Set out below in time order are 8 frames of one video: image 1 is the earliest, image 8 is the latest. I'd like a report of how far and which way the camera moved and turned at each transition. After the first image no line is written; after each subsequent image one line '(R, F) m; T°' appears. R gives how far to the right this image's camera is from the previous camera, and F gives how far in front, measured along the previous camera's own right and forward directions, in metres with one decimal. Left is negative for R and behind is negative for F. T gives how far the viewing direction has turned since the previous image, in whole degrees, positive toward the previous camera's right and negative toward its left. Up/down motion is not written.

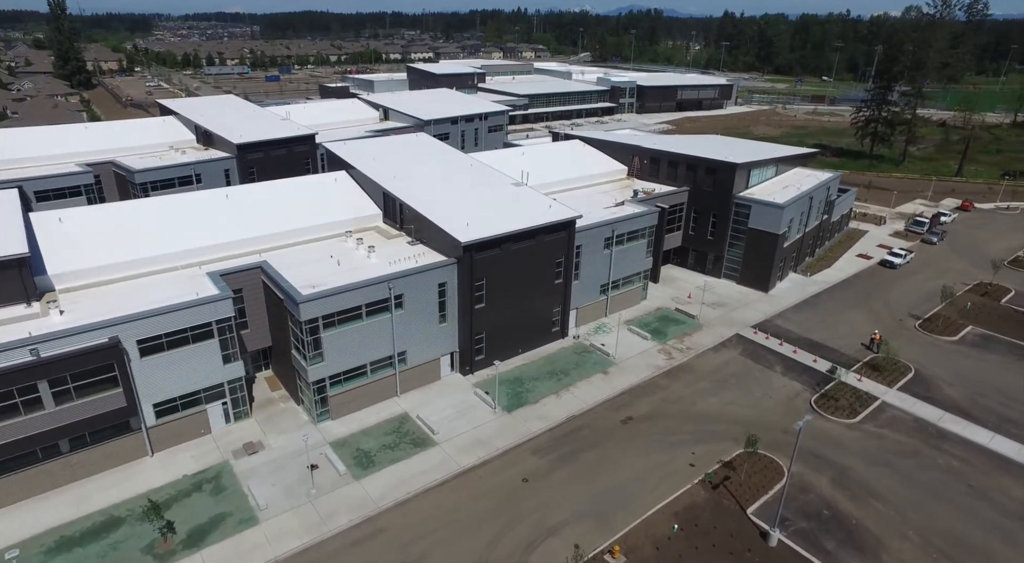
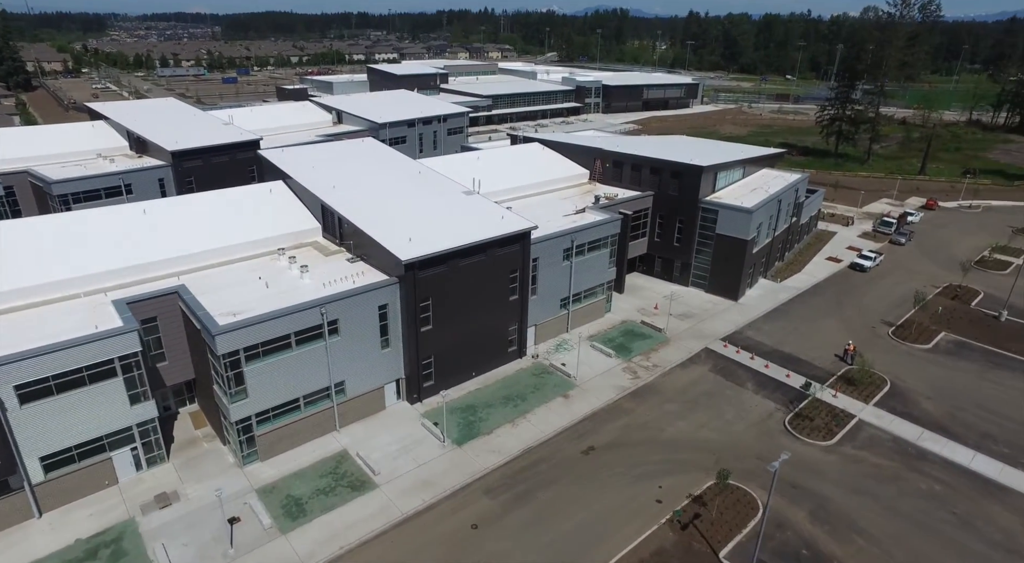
(+1.3, +2.9) m; +3°
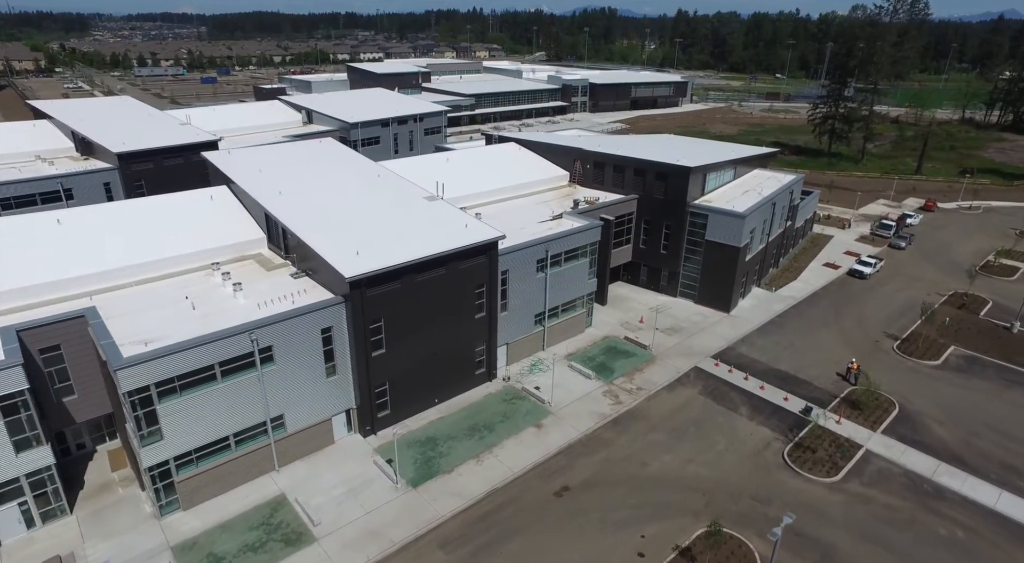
(+1.3, +3.7) m; +1°
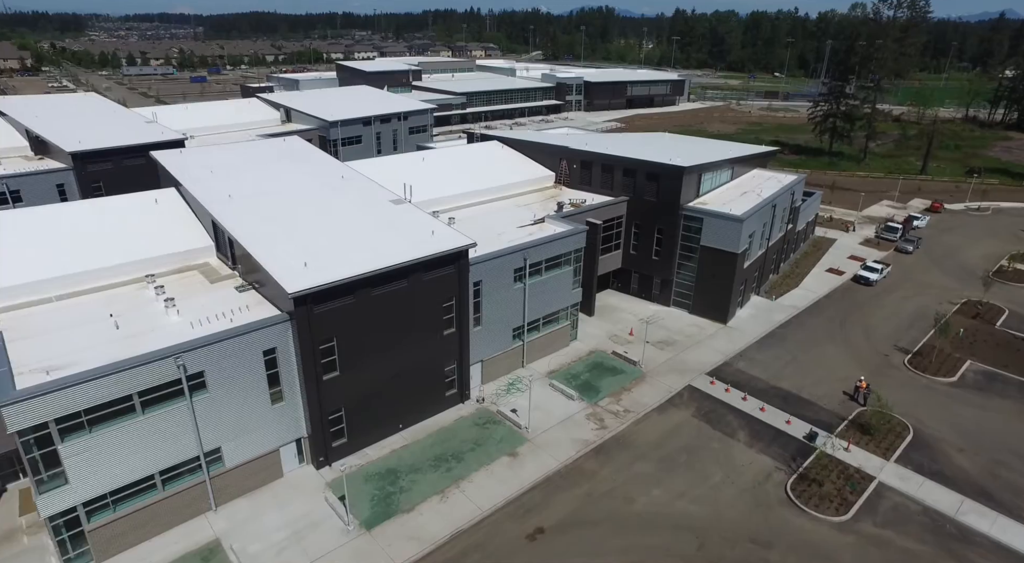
(+1.3, +3.1) m; 0°
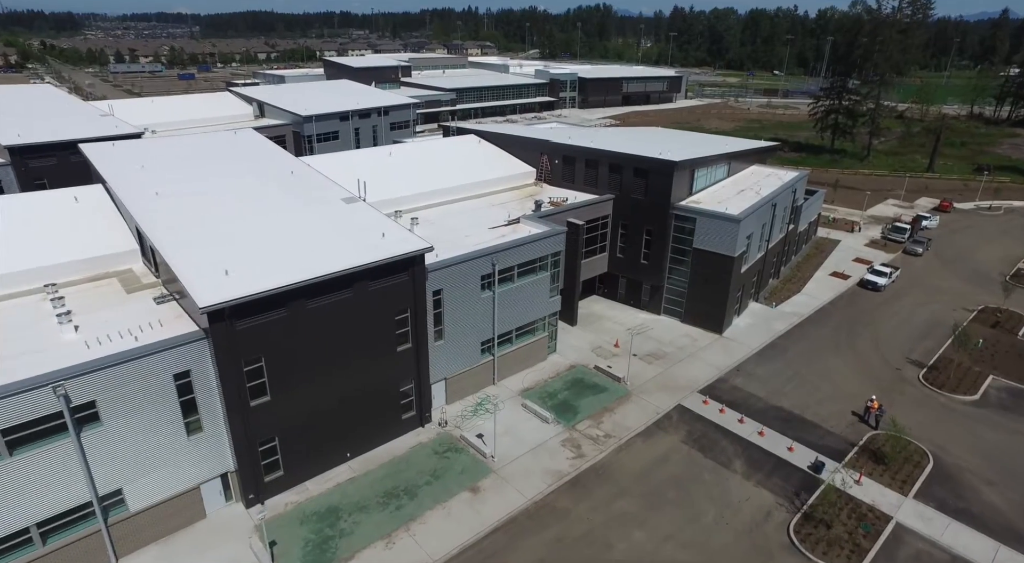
(+1.5, +3.6) m; 0°
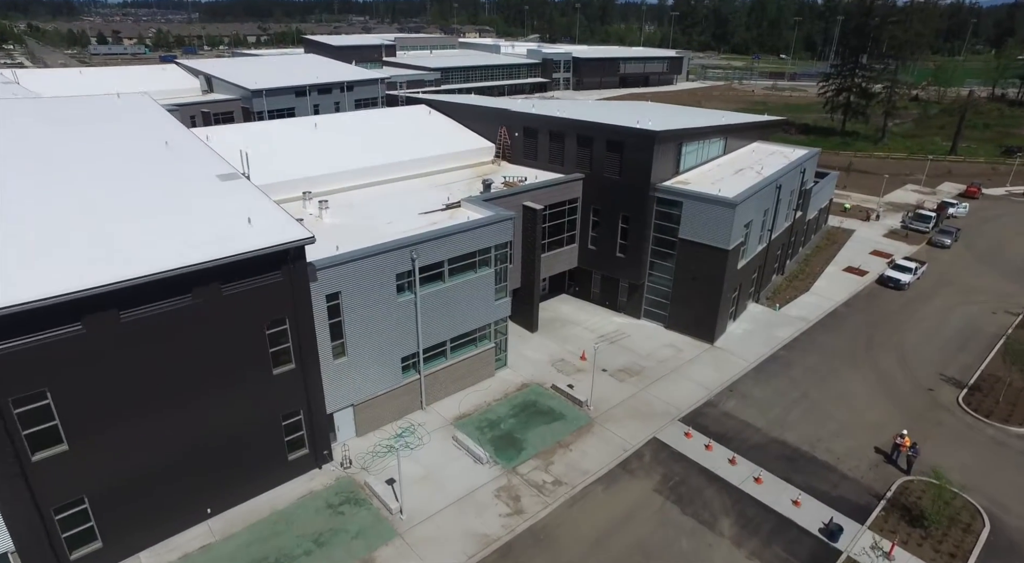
(+2.9, +6.4) m; 0°
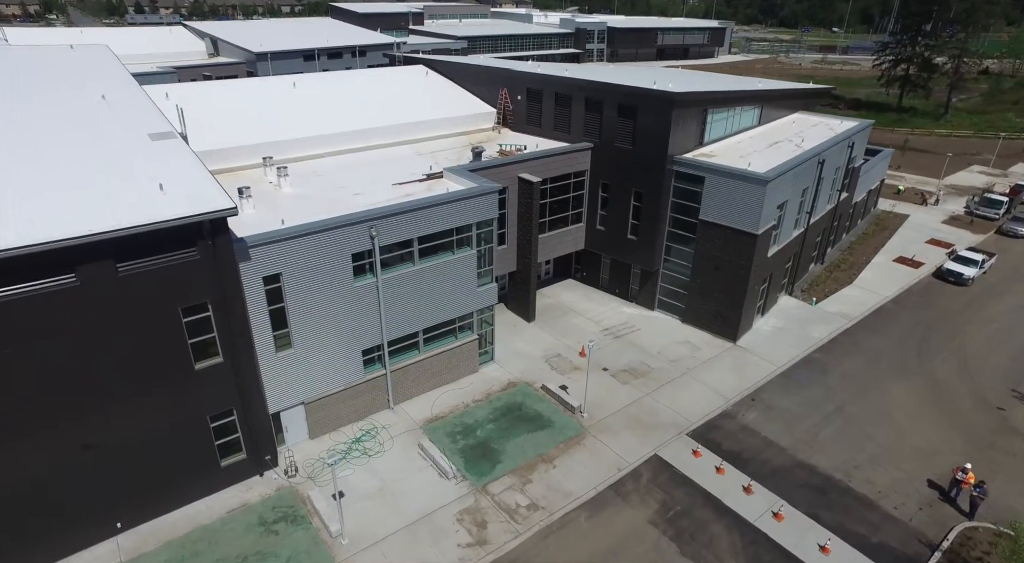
(+1.8, +3.6) m; -3°
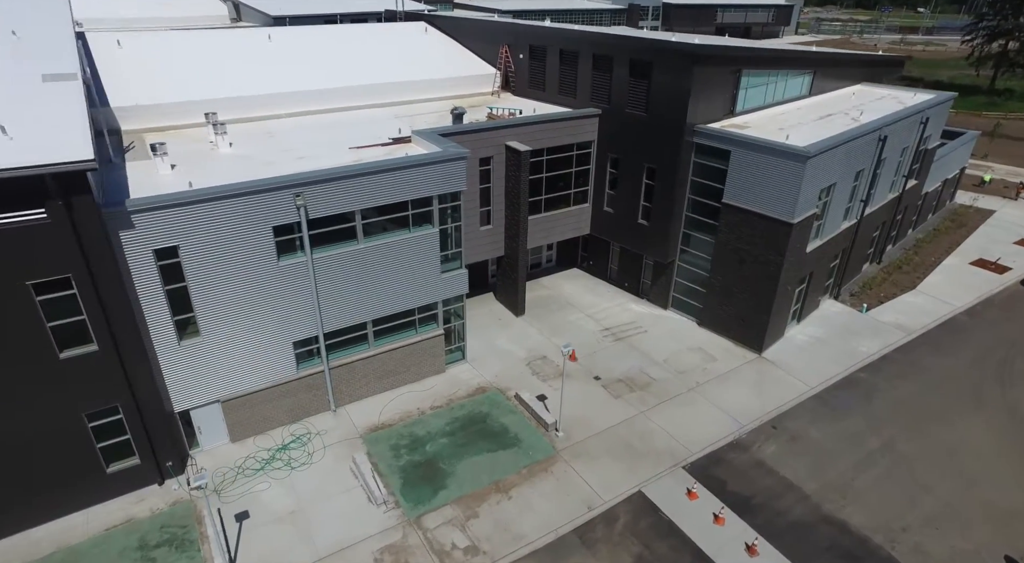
(+2.5, +3.8) m; -5°
